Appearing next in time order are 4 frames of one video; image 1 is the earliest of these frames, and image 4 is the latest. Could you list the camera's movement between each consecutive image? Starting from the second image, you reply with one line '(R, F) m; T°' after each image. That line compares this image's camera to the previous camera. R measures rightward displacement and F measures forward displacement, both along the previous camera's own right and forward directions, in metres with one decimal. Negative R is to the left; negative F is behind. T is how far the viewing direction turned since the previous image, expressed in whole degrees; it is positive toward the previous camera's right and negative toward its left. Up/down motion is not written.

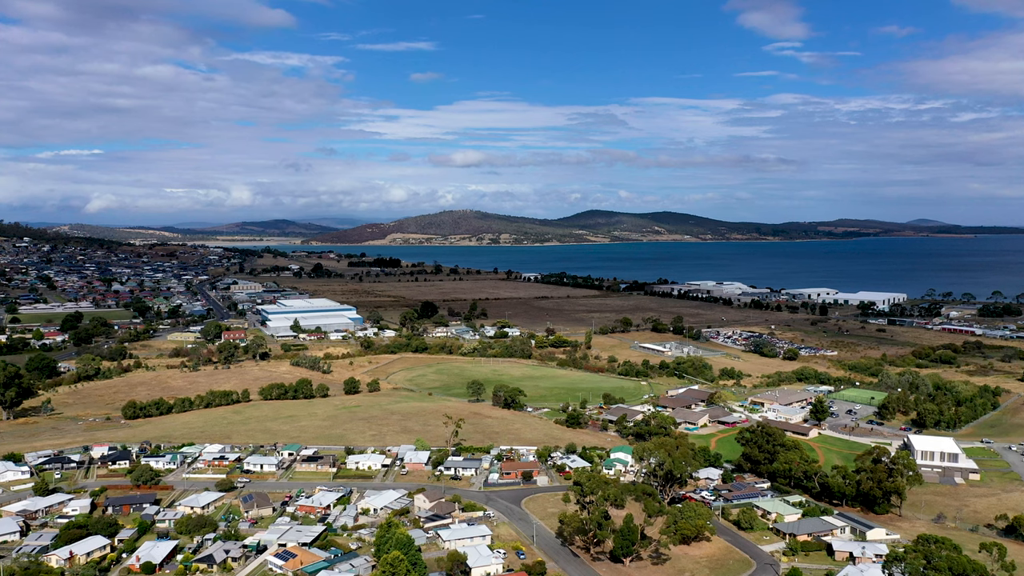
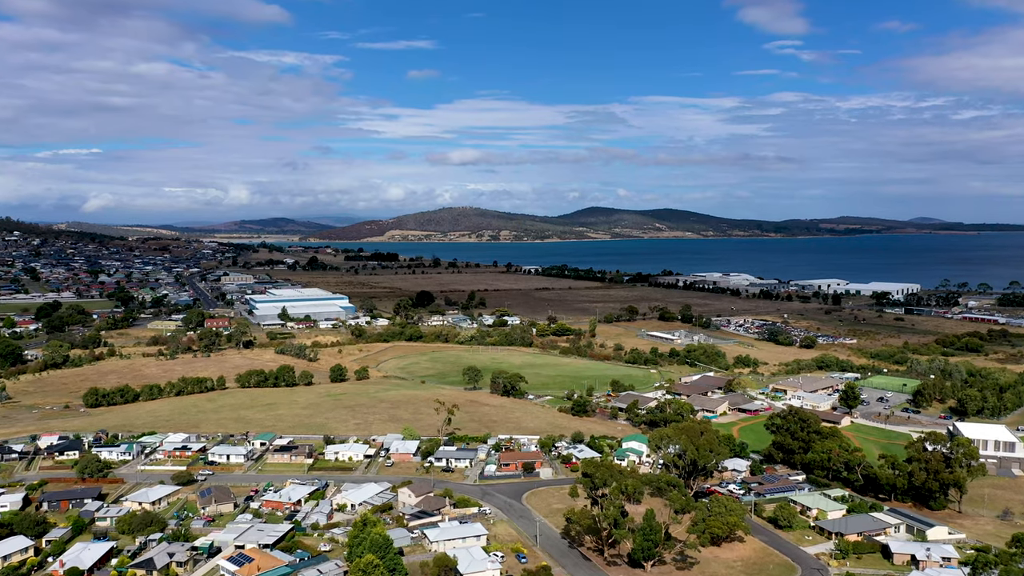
(0.0, +3.1) m; 0°
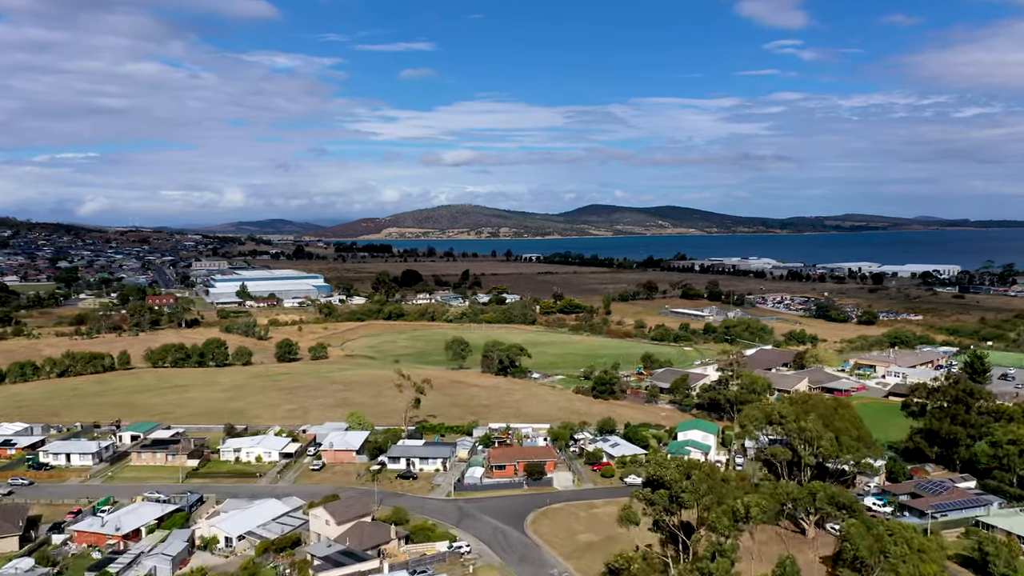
(+0.1, +8.4) m; 0°
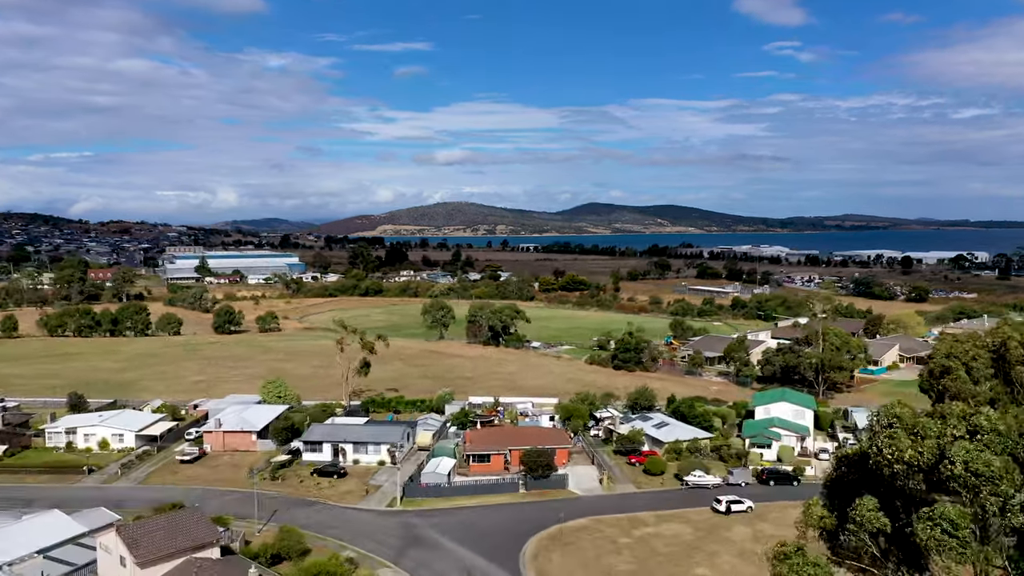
(+0.1, +5.6) m; 0°
